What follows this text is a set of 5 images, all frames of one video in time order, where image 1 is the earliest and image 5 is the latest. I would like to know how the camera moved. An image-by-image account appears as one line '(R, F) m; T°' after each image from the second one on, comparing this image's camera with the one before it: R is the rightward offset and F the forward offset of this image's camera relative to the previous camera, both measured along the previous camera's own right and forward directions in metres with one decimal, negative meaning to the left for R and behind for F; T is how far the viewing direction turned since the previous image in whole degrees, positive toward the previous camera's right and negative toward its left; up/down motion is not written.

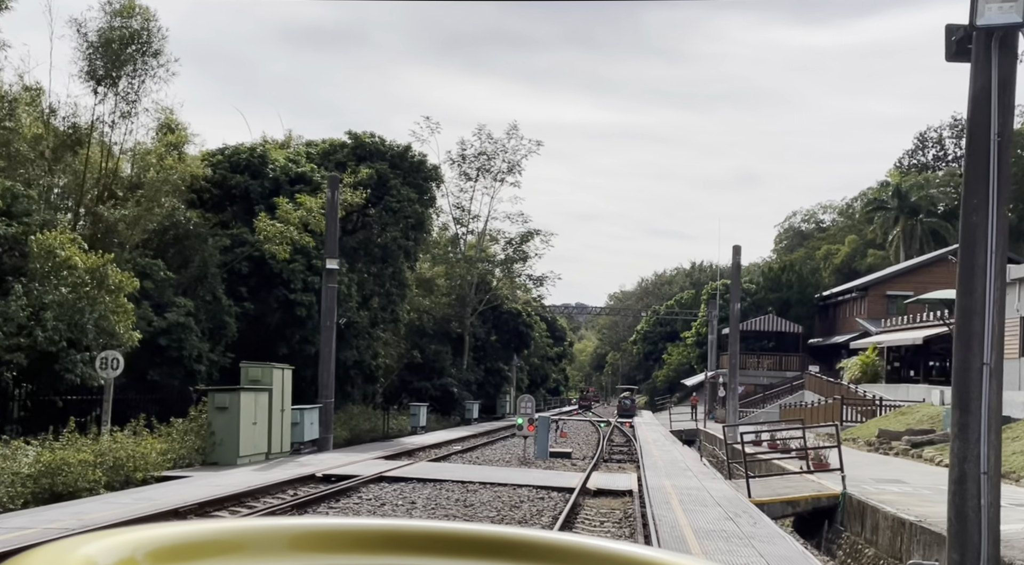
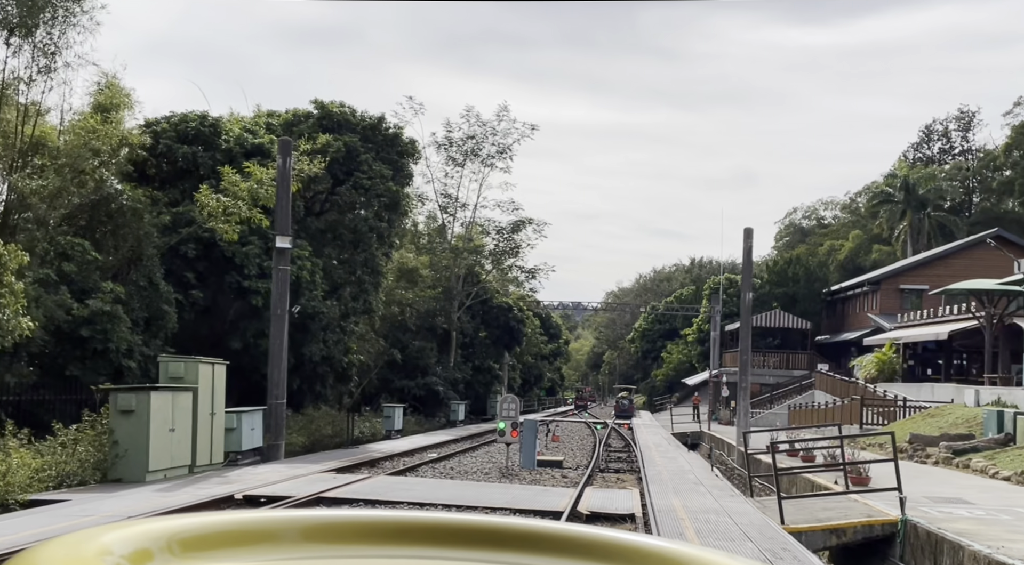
(+0.3, +3.4) m; 0°
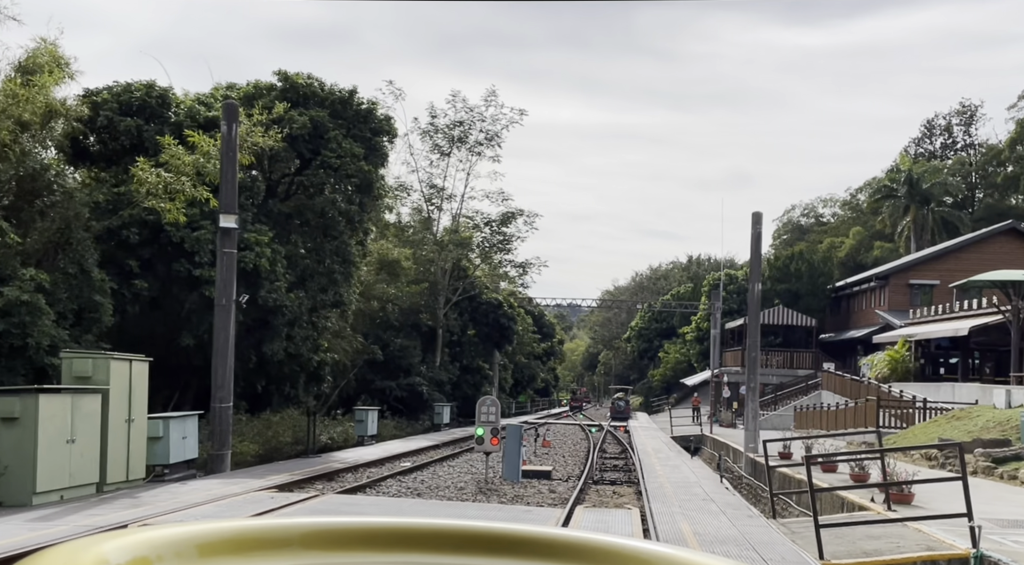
(+0.3, +2.7) m; 0°
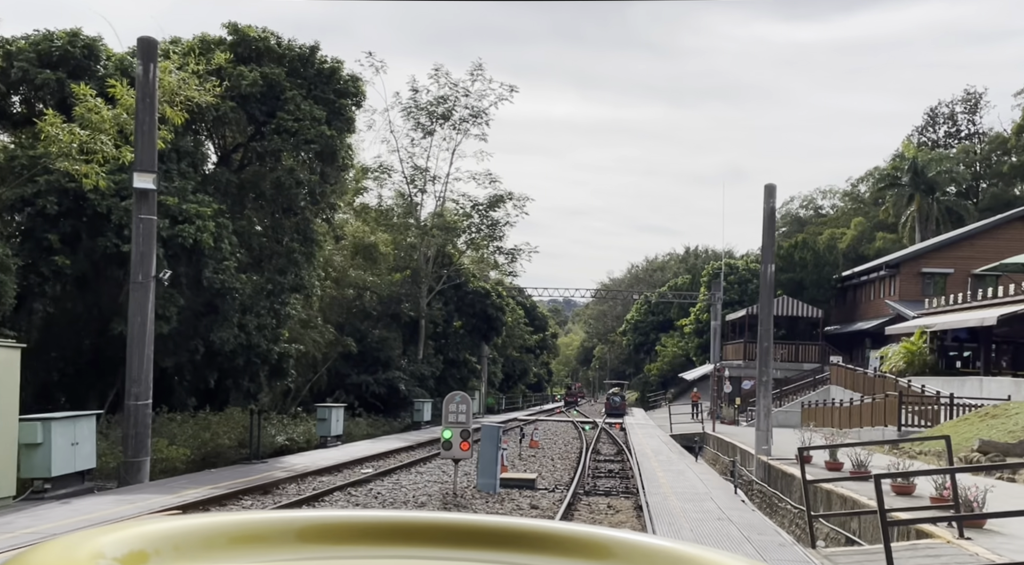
(+0.3, +3.0) m; 0°
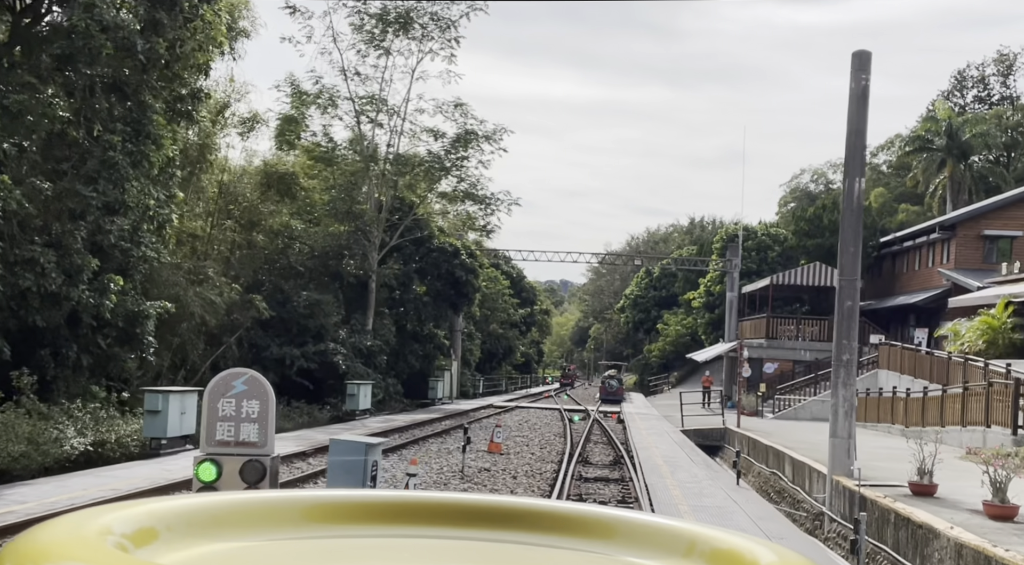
(+0.8, +8.6) m; 0°
